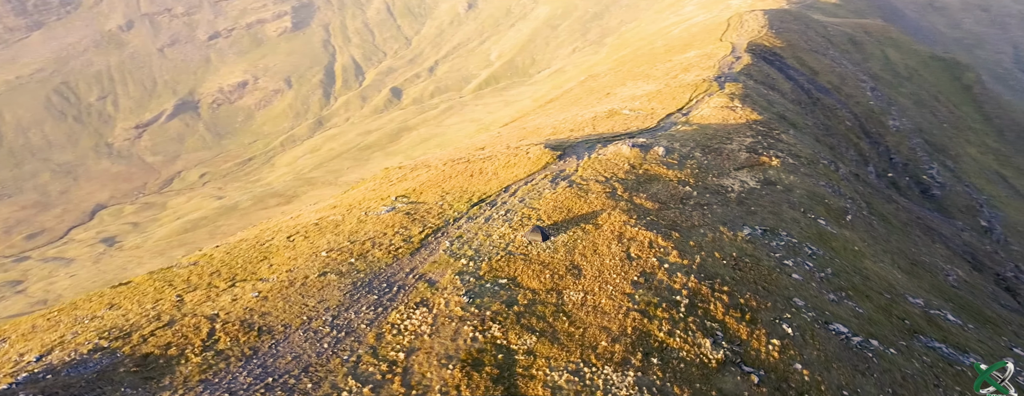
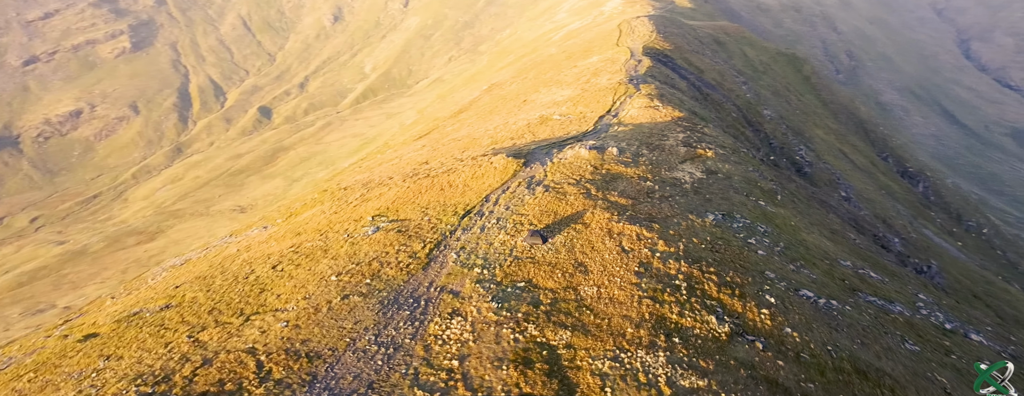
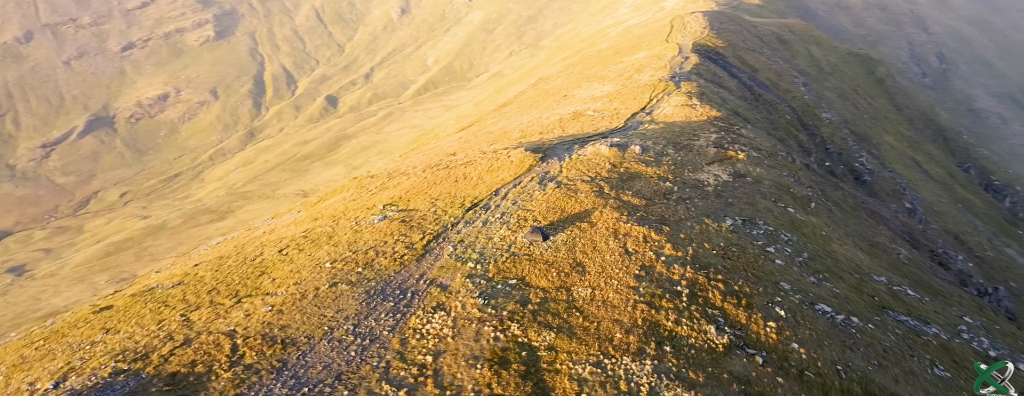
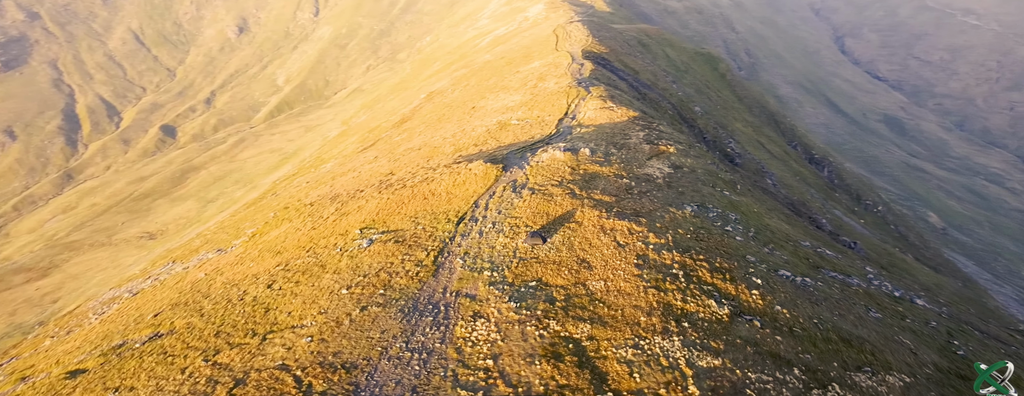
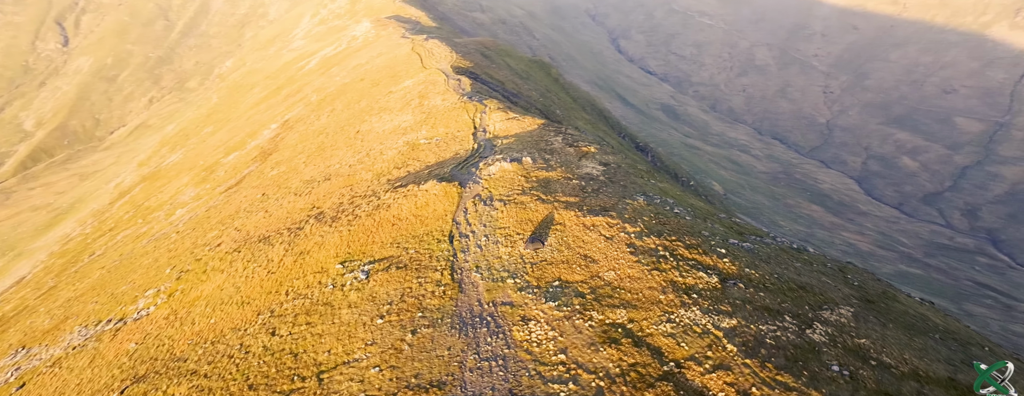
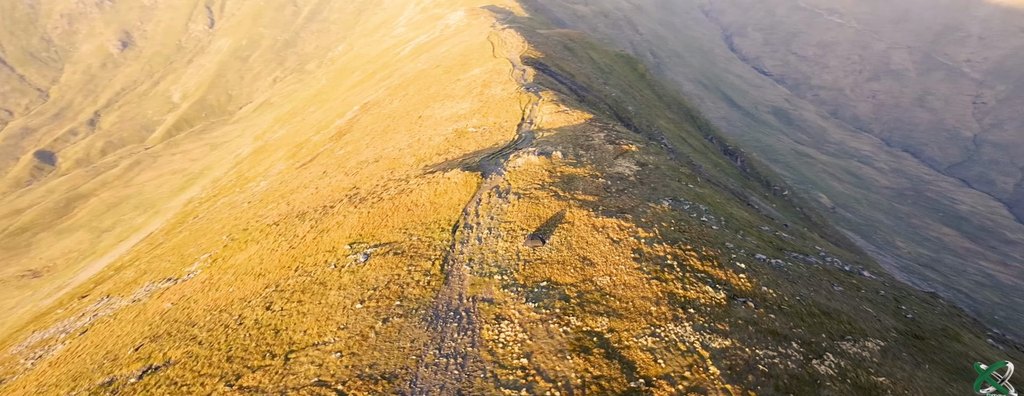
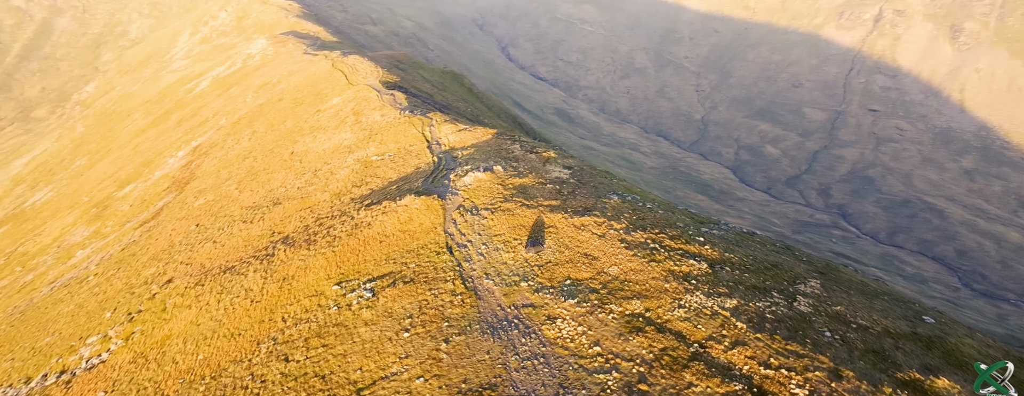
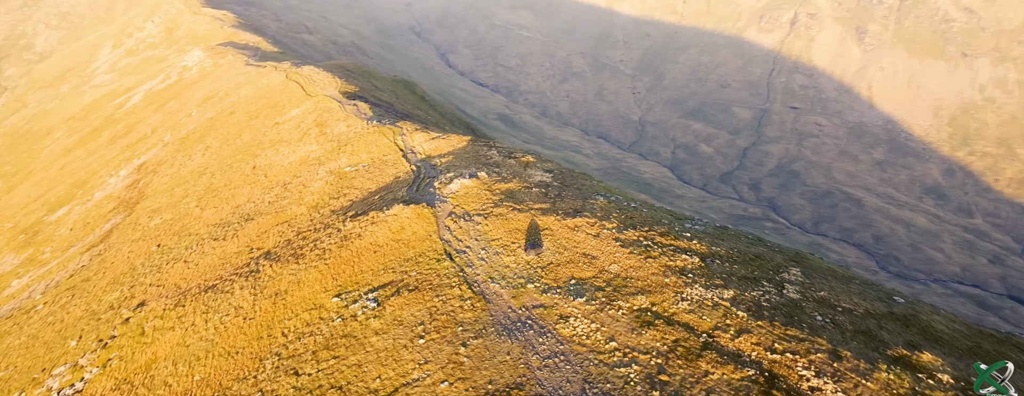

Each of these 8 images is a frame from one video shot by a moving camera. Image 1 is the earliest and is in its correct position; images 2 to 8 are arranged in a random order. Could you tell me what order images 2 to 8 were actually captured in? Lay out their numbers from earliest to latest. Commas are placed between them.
3, 2, 4, 6, 5, 7, 8
